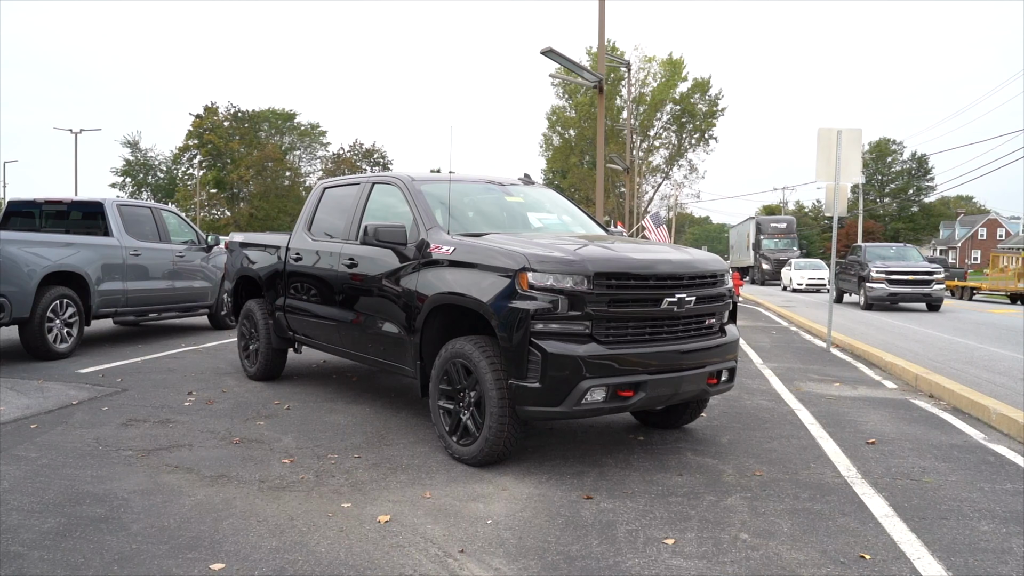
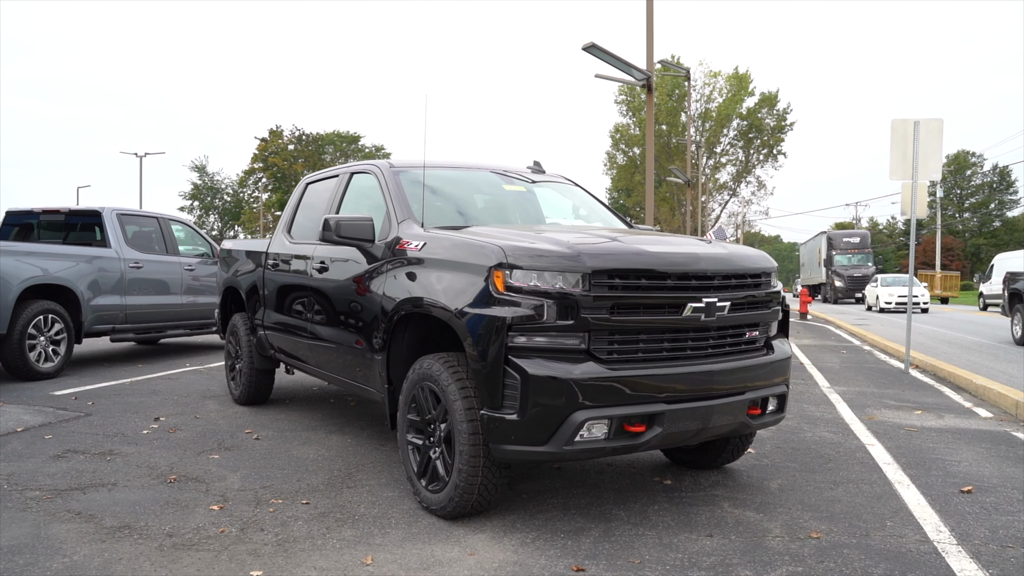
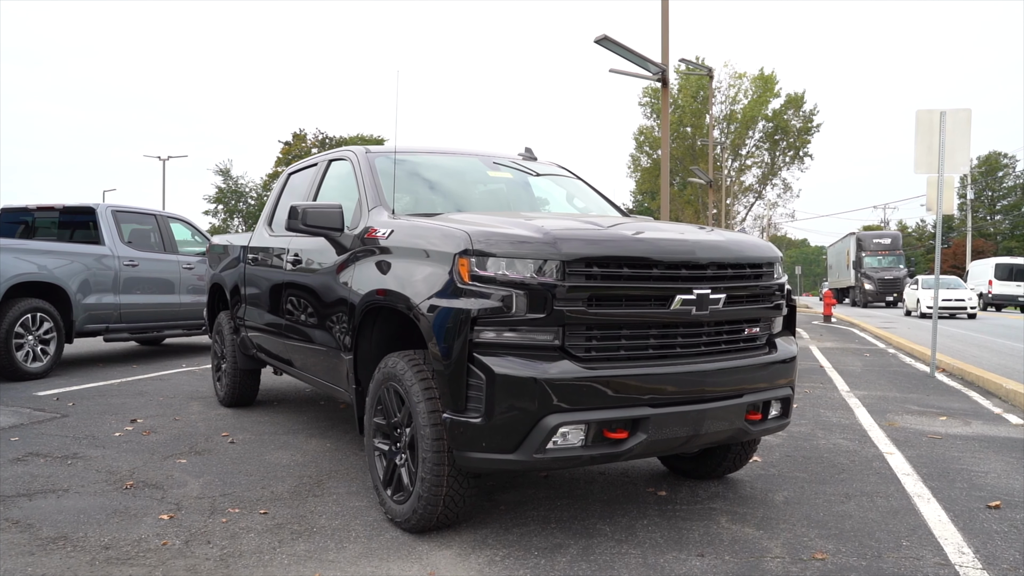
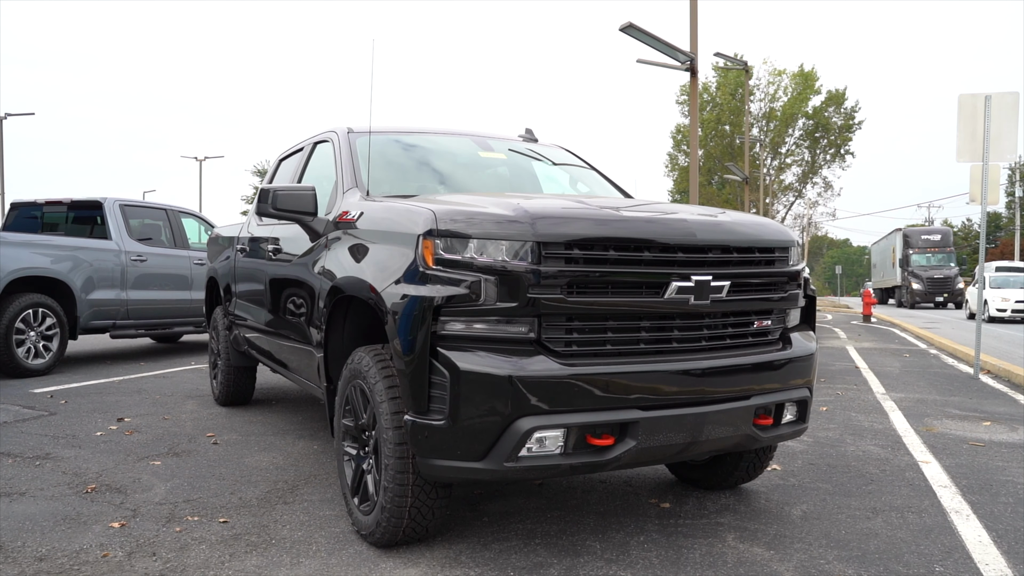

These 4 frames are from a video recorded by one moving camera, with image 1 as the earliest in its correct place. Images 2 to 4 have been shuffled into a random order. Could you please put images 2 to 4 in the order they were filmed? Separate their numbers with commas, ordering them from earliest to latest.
2, 3, 4
